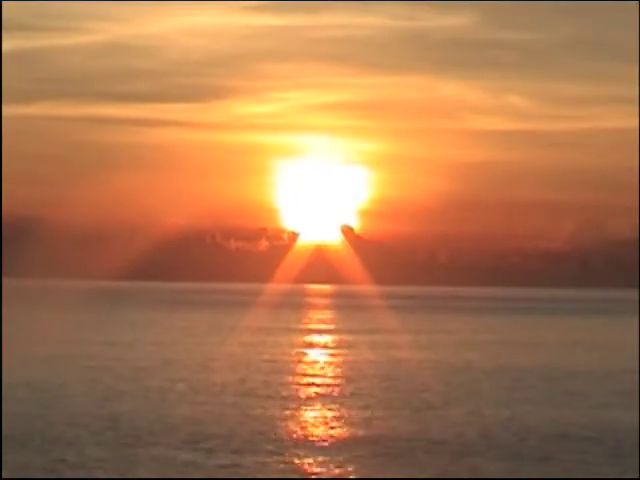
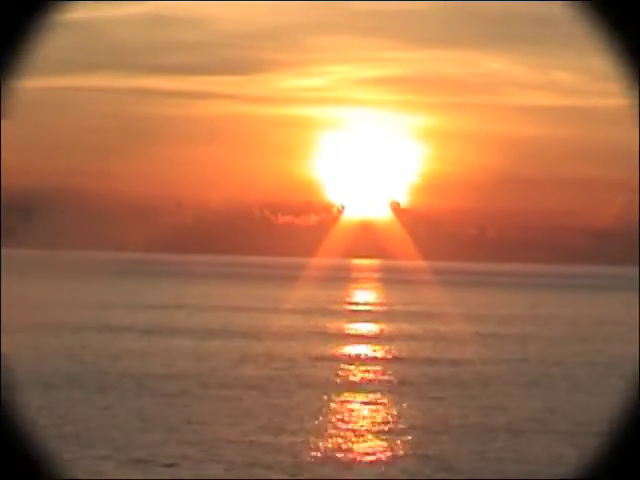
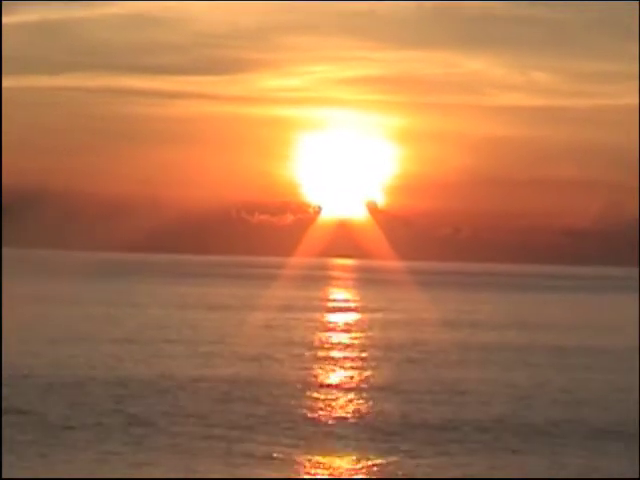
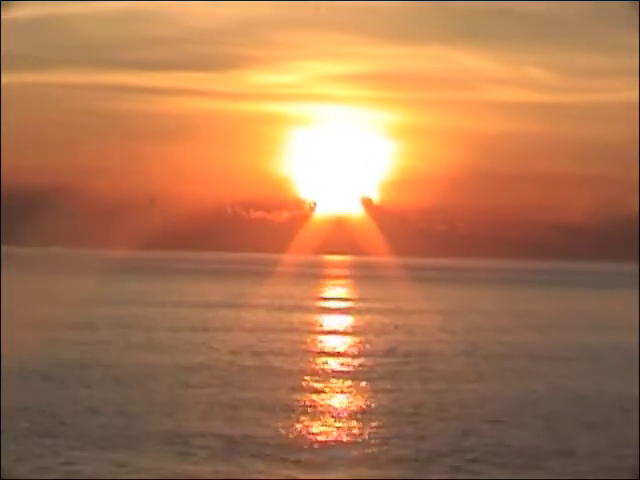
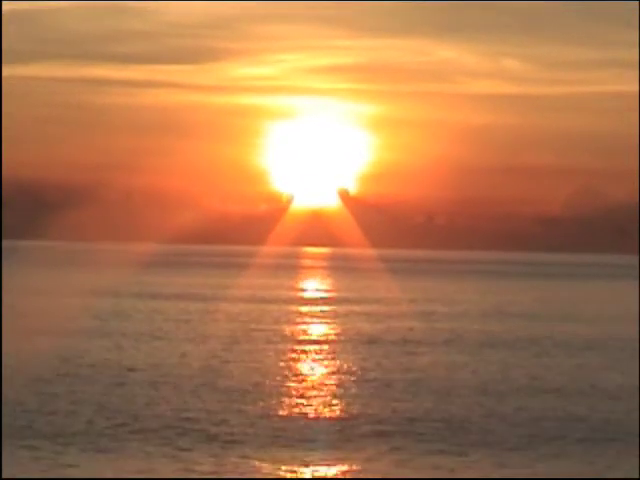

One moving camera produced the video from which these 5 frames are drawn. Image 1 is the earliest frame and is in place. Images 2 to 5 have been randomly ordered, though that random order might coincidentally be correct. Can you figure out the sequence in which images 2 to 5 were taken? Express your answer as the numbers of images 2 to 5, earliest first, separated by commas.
3, 5, 4, 2
